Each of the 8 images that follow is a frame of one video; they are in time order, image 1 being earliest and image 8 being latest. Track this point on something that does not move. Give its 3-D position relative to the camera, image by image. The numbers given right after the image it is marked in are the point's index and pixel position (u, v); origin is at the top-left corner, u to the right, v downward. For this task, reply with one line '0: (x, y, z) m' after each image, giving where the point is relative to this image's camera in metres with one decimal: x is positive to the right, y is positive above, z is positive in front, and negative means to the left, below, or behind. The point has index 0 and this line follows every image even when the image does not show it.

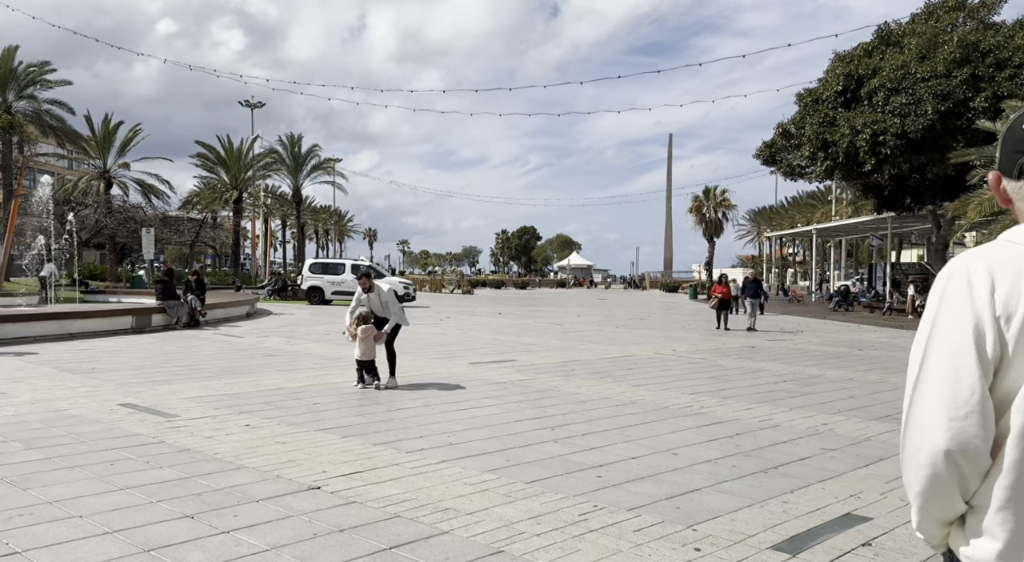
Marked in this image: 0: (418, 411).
0: (-0.8, -1.2, +8.0) m
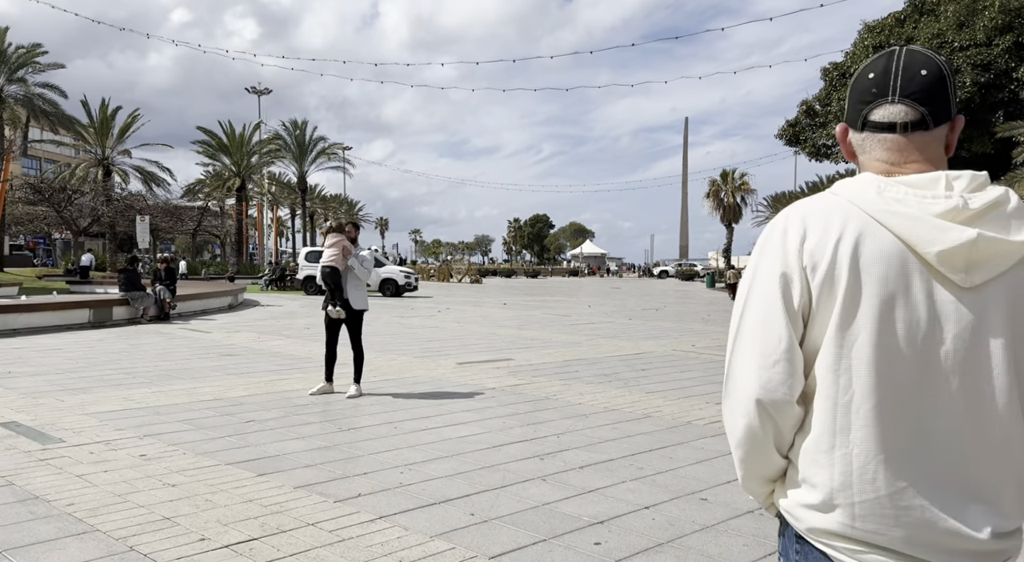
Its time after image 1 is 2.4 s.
0: (-0.9, -1.1, +6.3) m
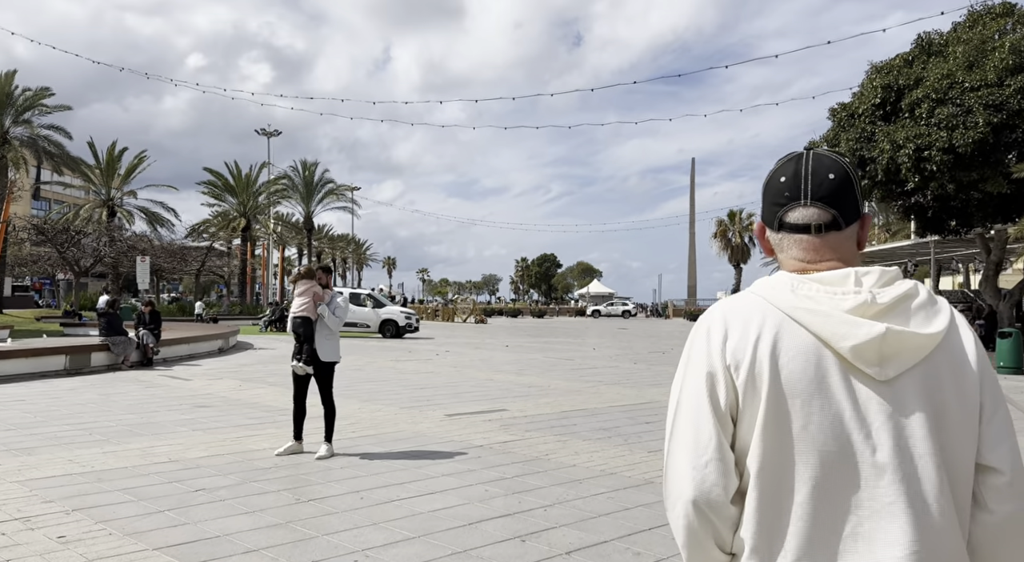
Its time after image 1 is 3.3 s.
0: (-1.1, -1.4, +5.6) m
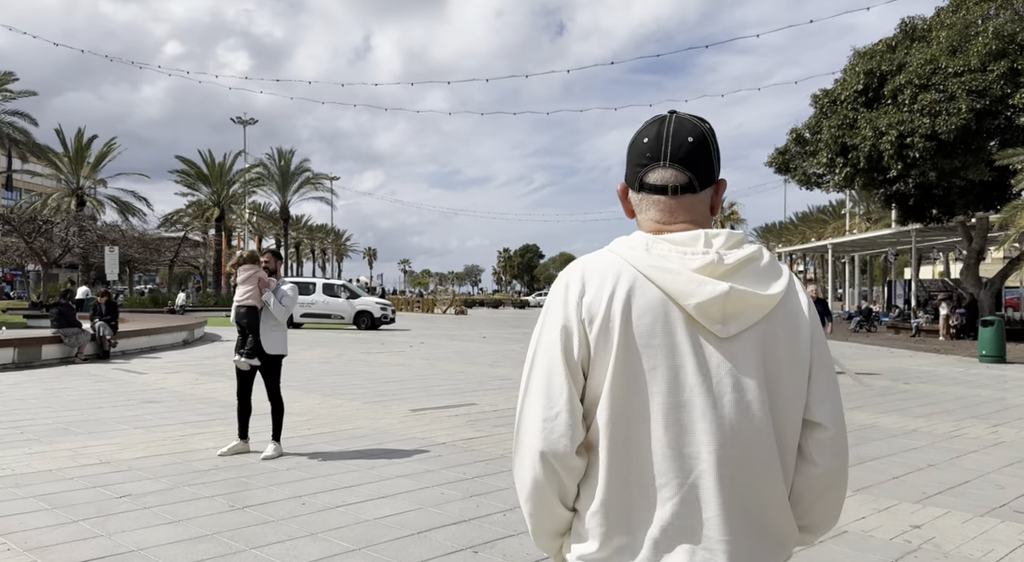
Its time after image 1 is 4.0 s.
0: (-1.3, -1.3, +5.1) m
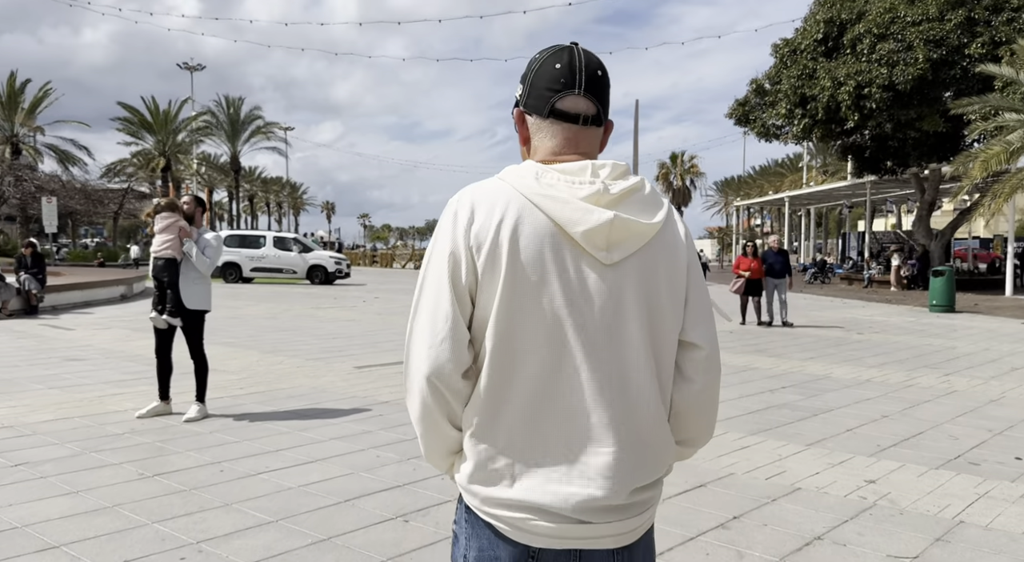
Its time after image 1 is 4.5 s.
0: (-1.7, -1.0, +4.7) m
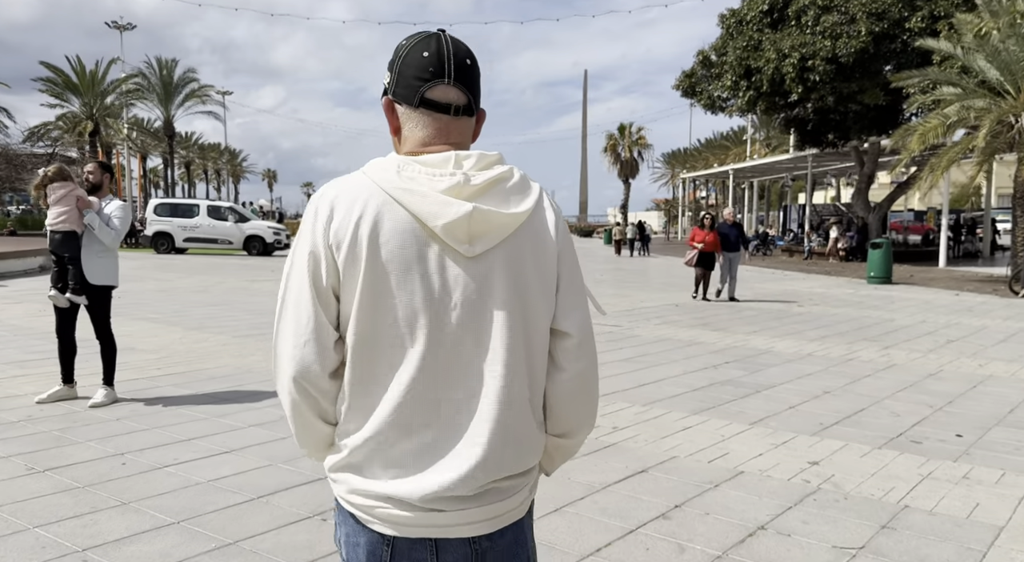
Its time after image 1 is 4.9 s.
0: (-2.0, -0.9, +4.3) m
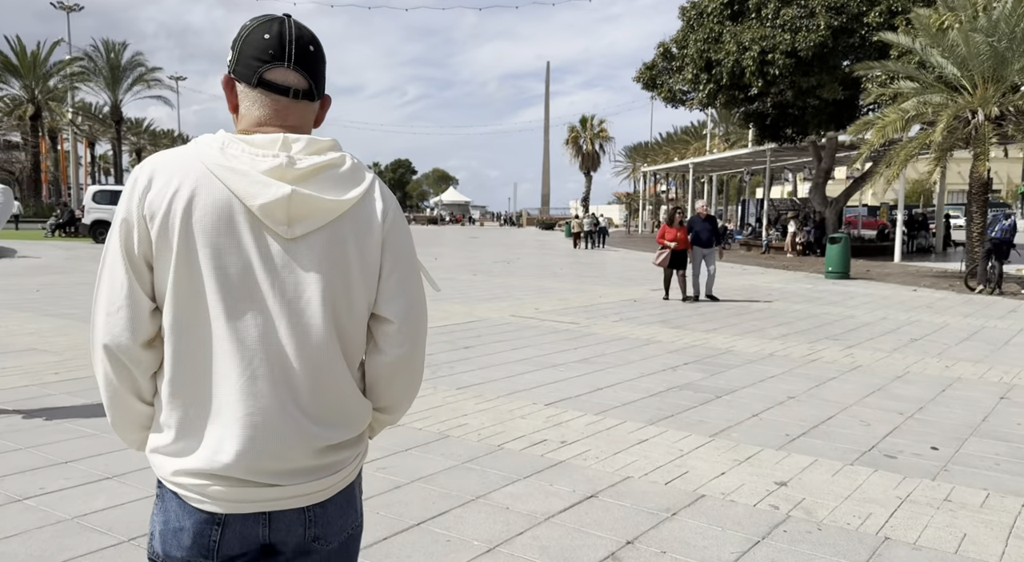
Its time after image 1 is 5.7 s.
0: (-2.3, -0.9, +3.6) m
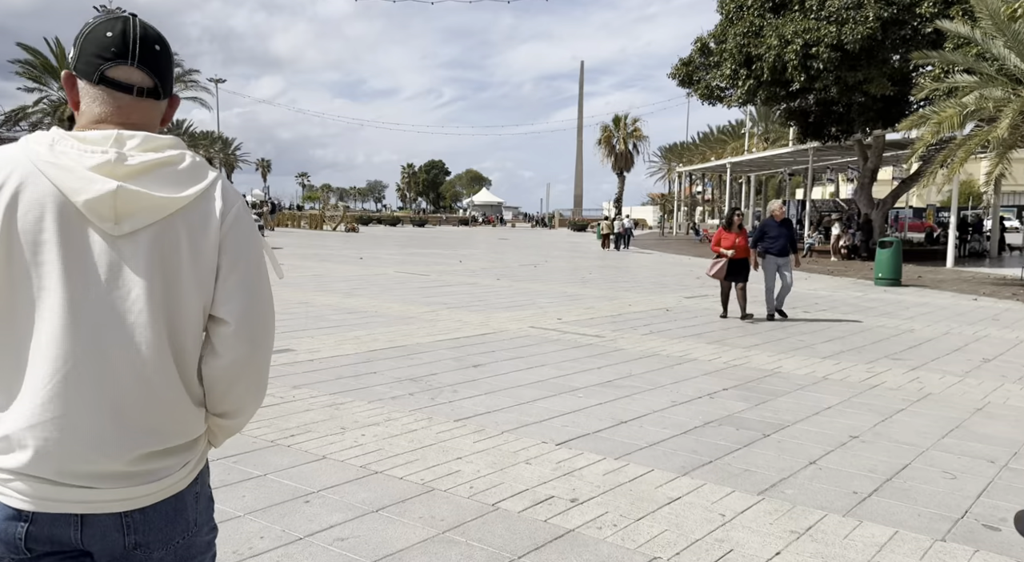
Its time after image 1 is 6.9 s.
0: (-2.4, -1.0, +2.6) m
